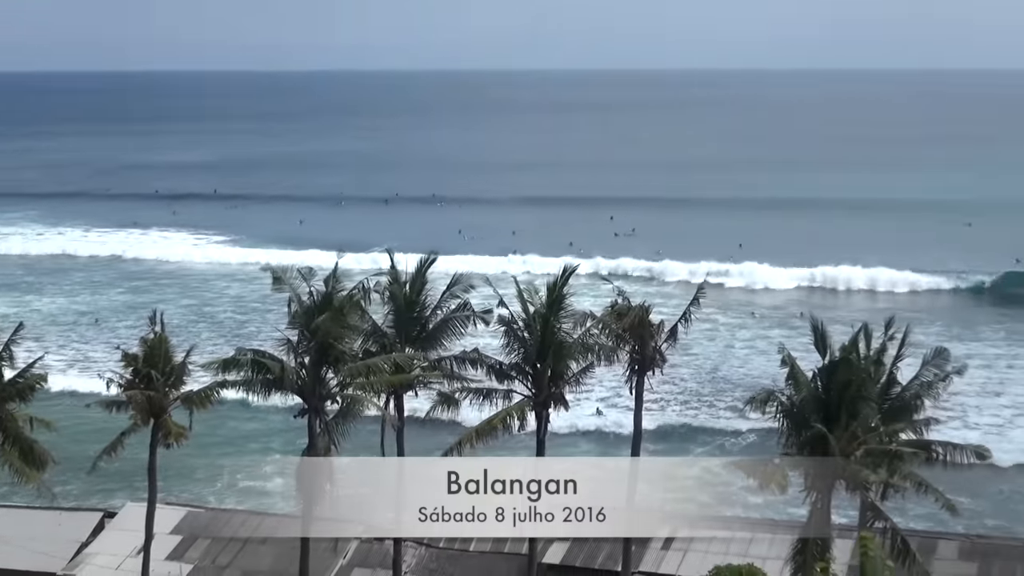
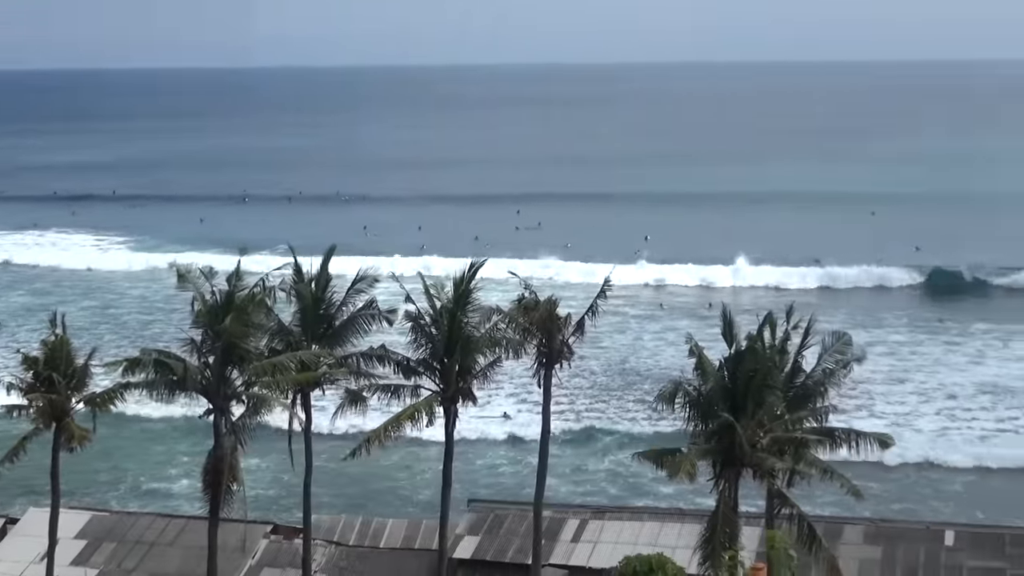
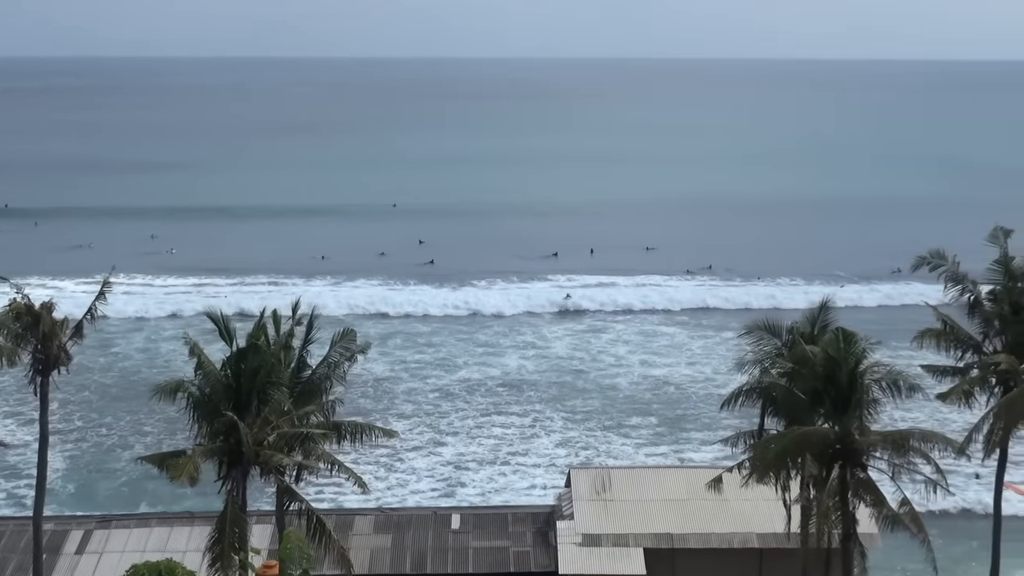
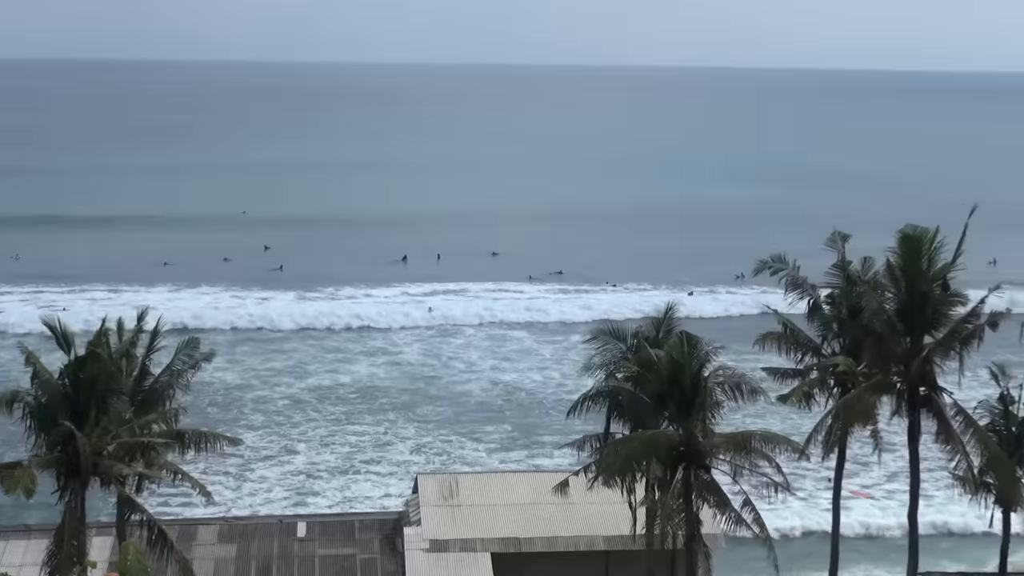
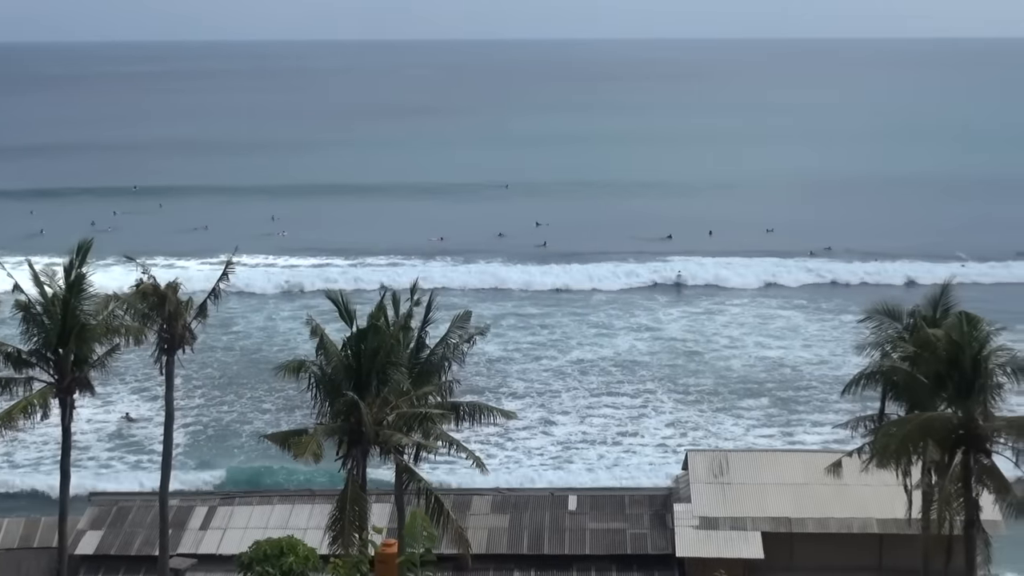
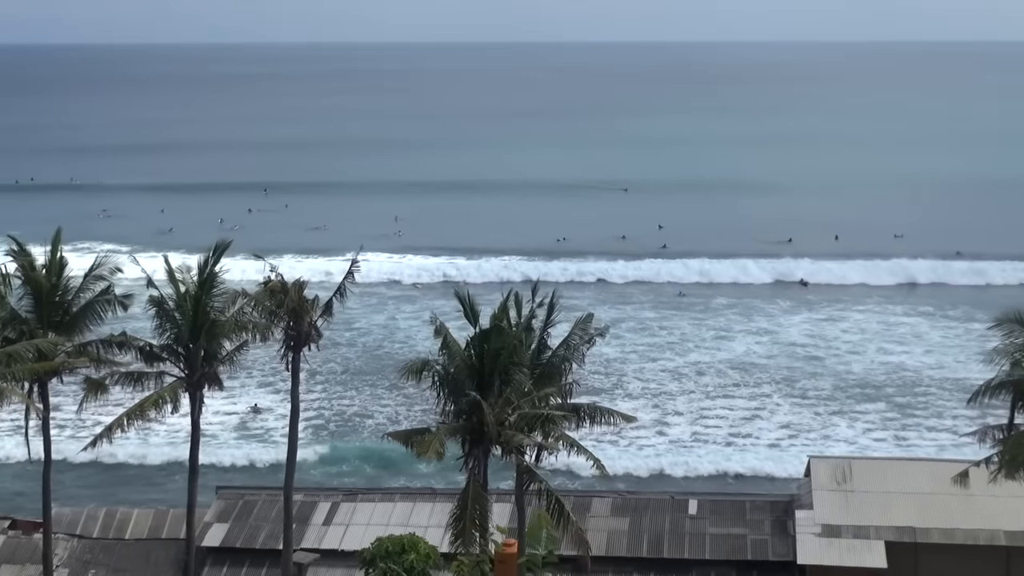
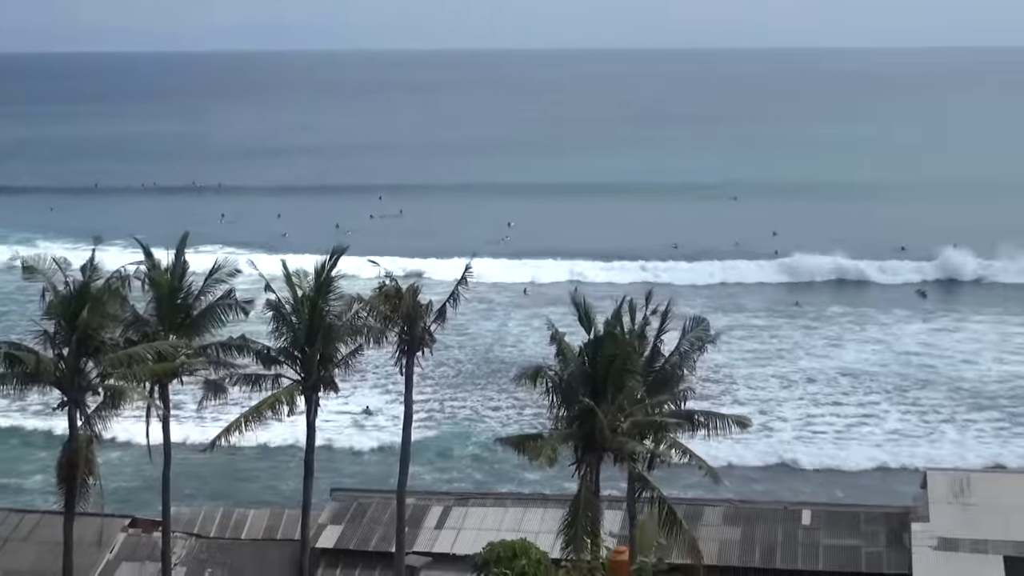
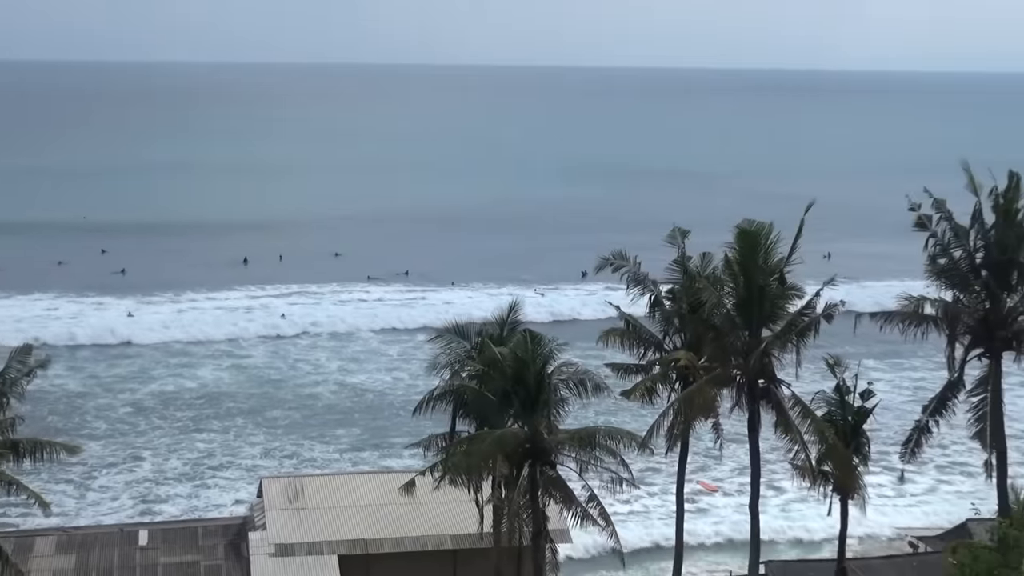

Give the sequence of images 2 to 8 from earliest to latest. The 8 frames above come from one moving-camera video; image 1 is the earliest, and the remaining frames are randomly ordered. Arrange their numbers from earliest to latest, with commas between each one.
2, 7, 6, 5, 3, 4, 8
